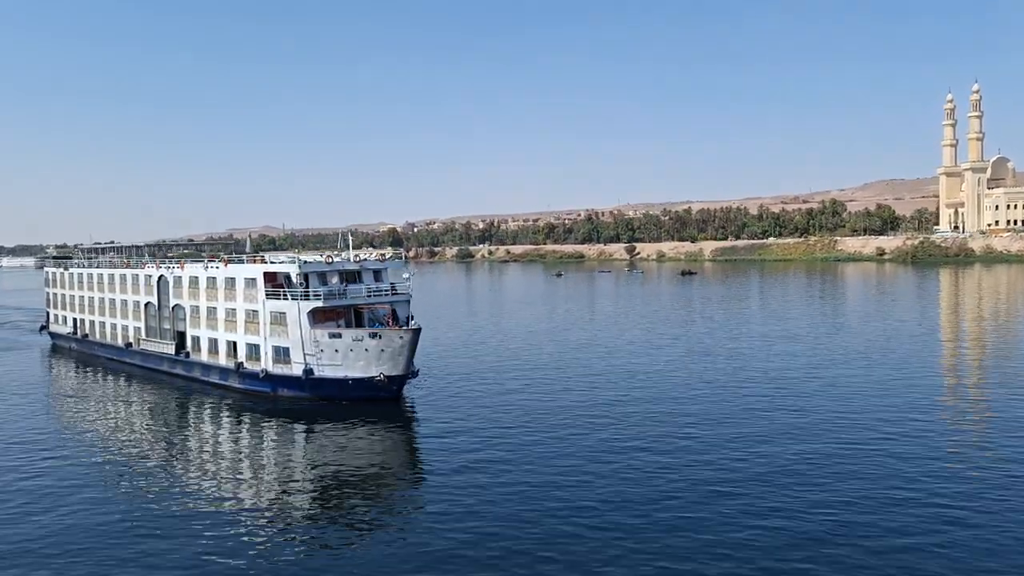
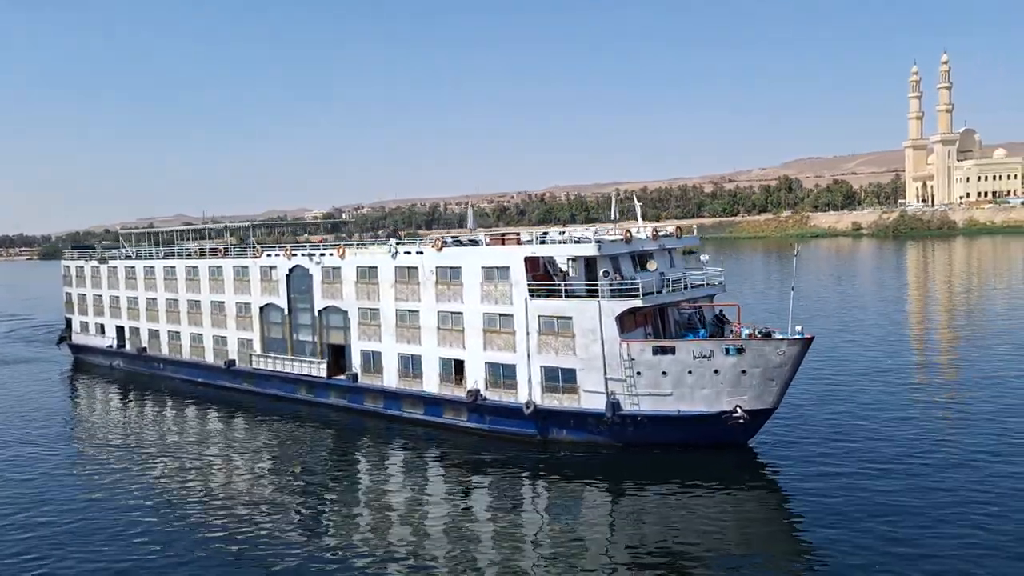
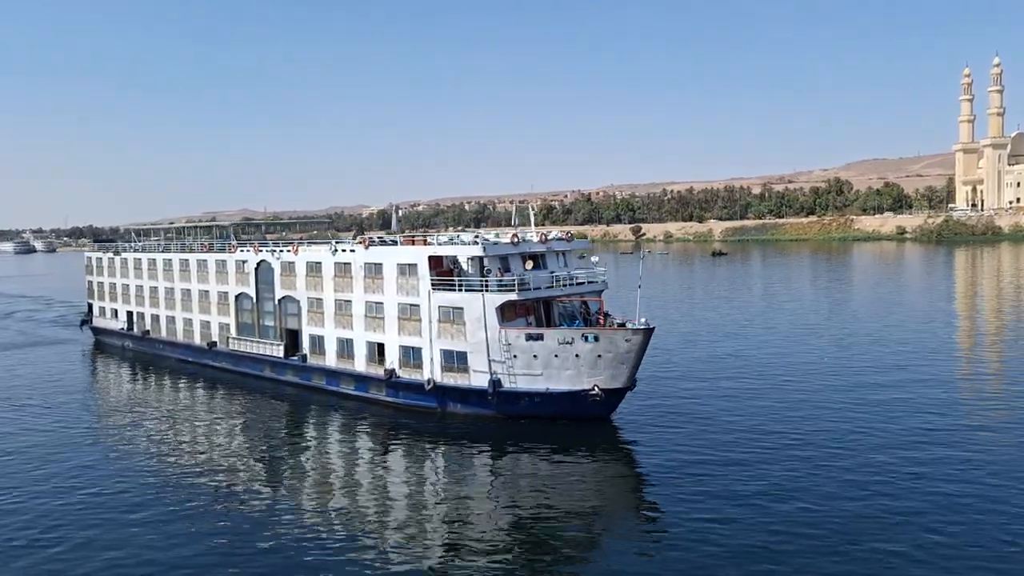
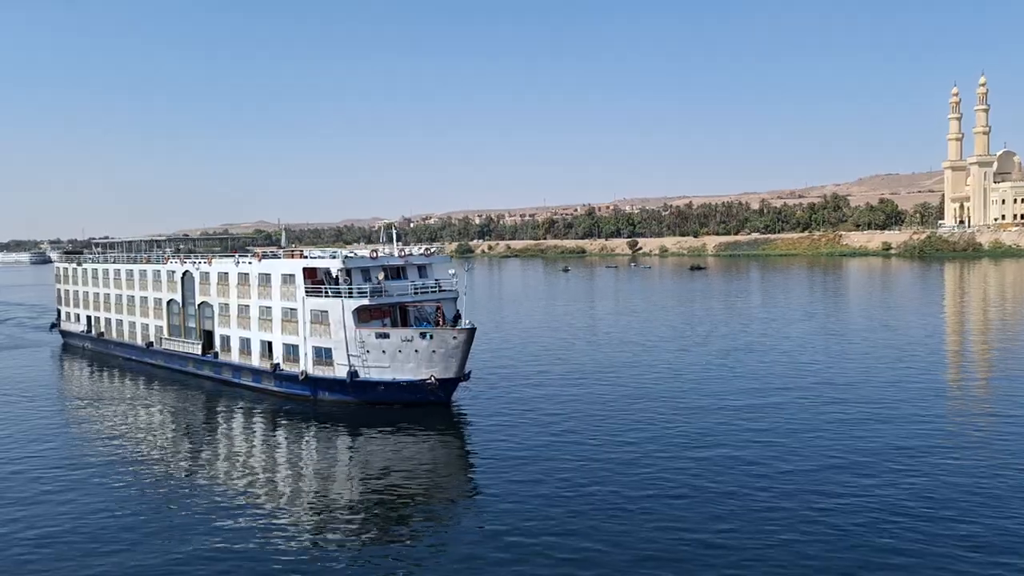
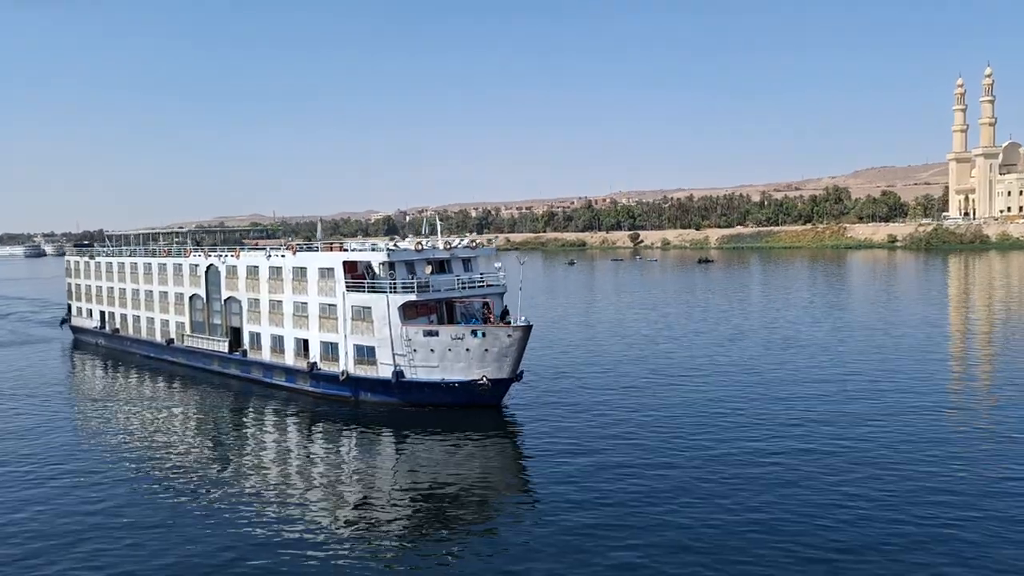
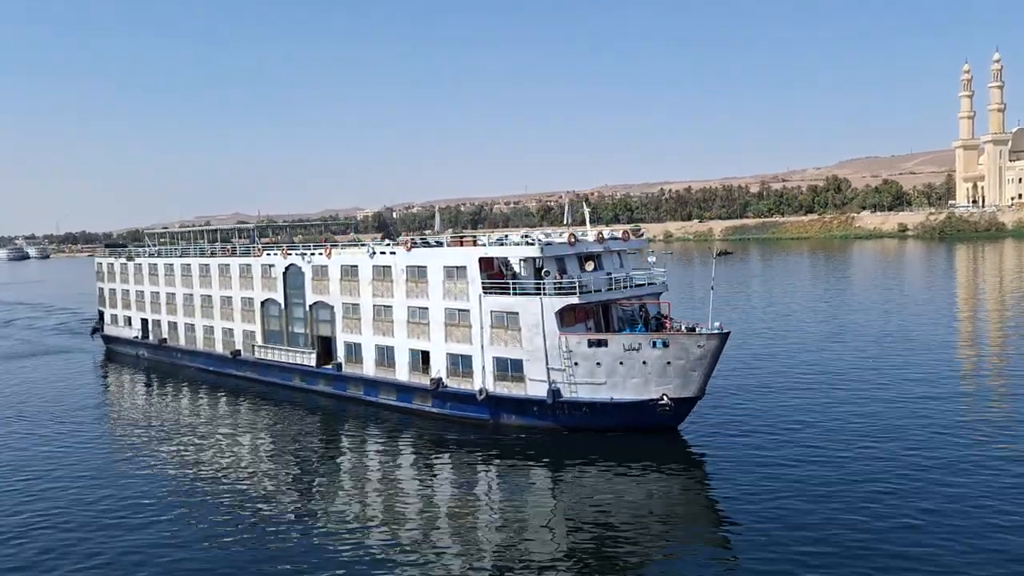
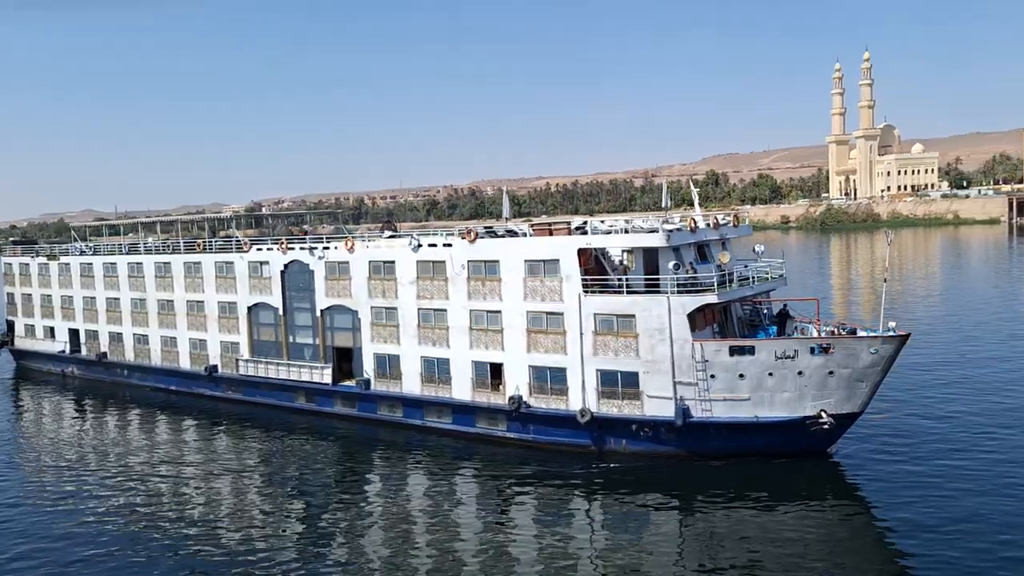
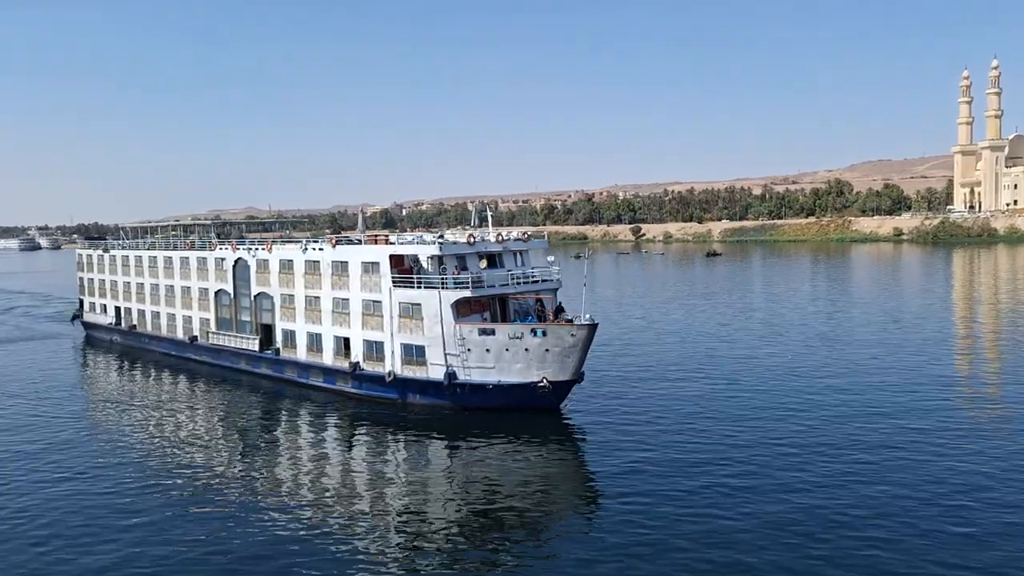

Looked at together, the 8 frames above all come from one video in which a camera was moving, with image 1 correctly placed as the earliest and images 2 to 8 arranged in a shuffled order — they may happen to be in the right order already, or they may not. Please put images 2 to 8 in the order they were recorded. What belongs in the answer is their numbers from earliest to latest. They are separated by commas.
4, 5, 8, 3, 6, 2, 7
